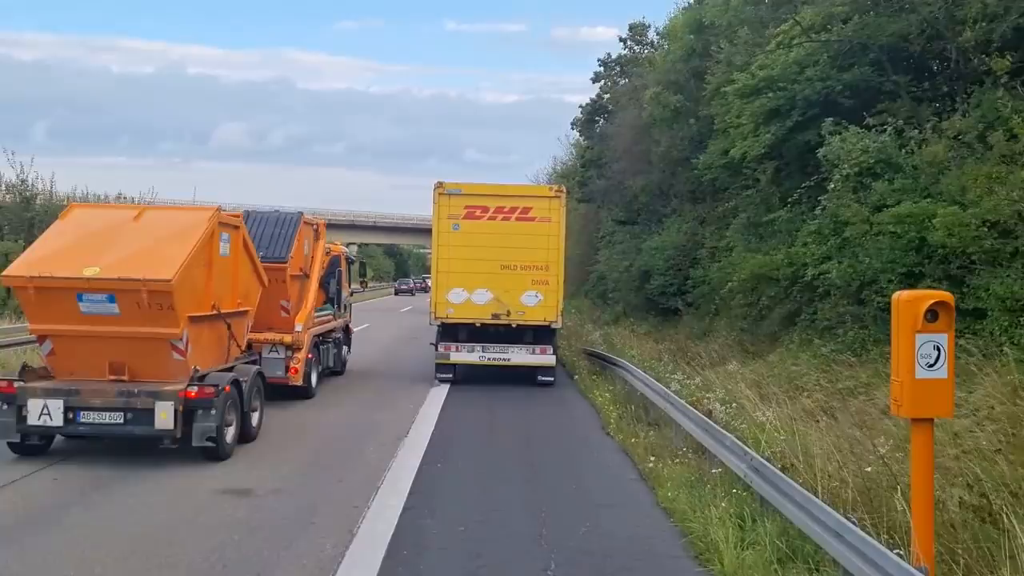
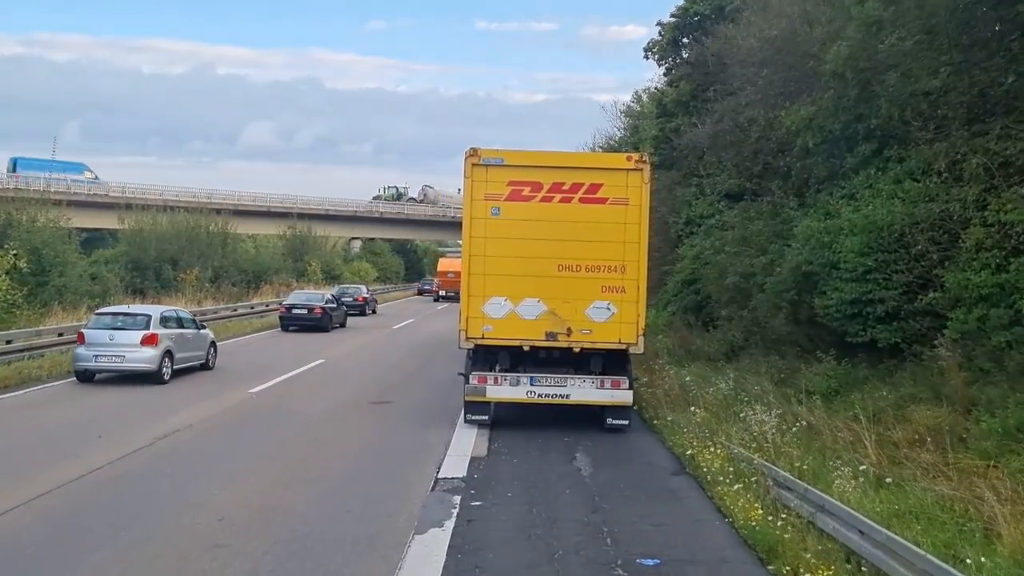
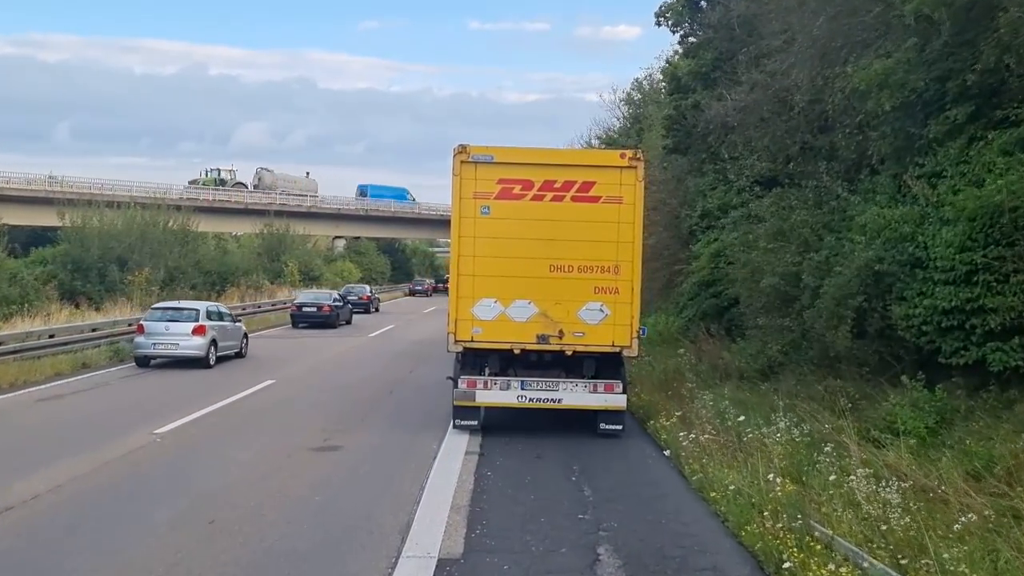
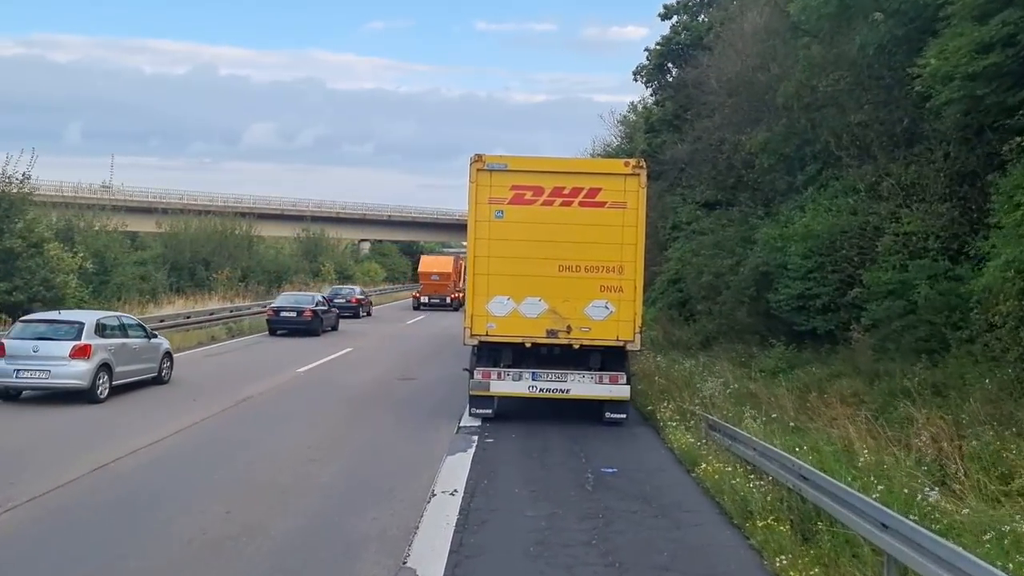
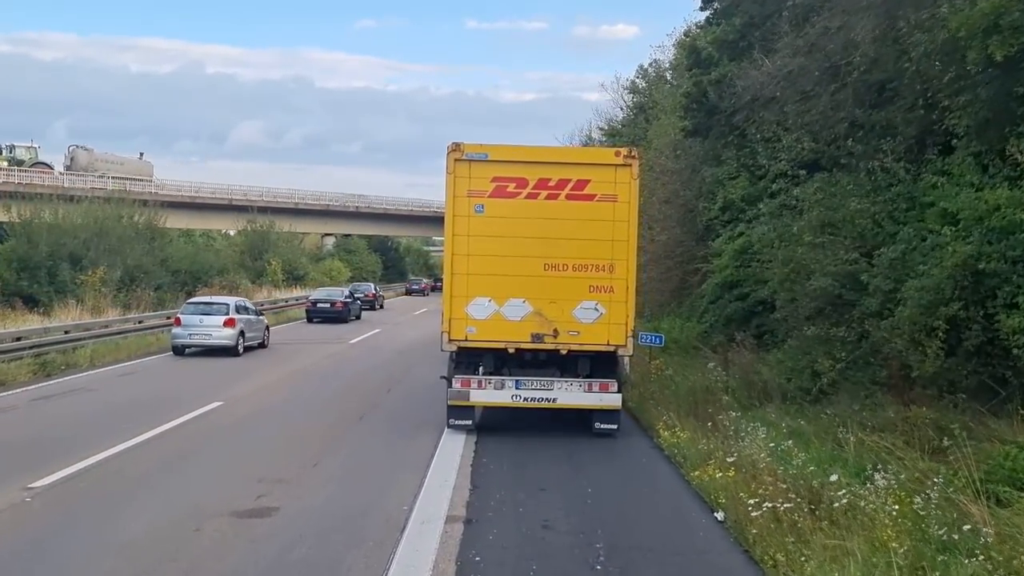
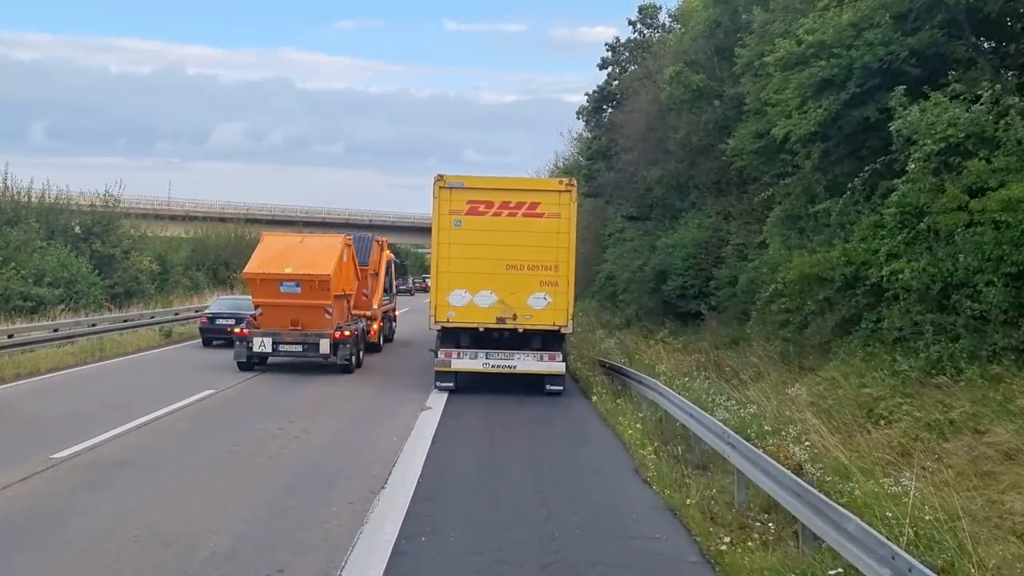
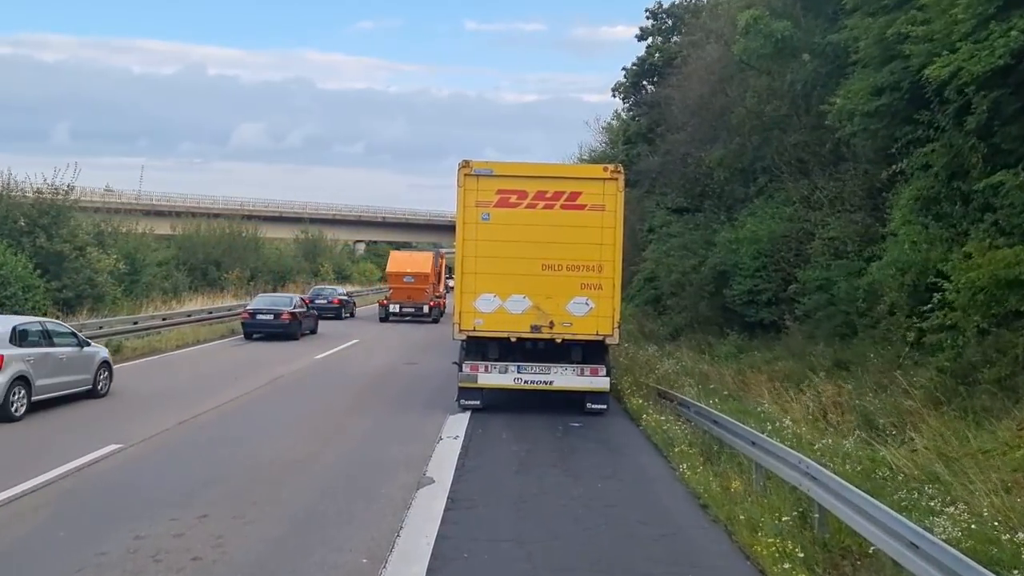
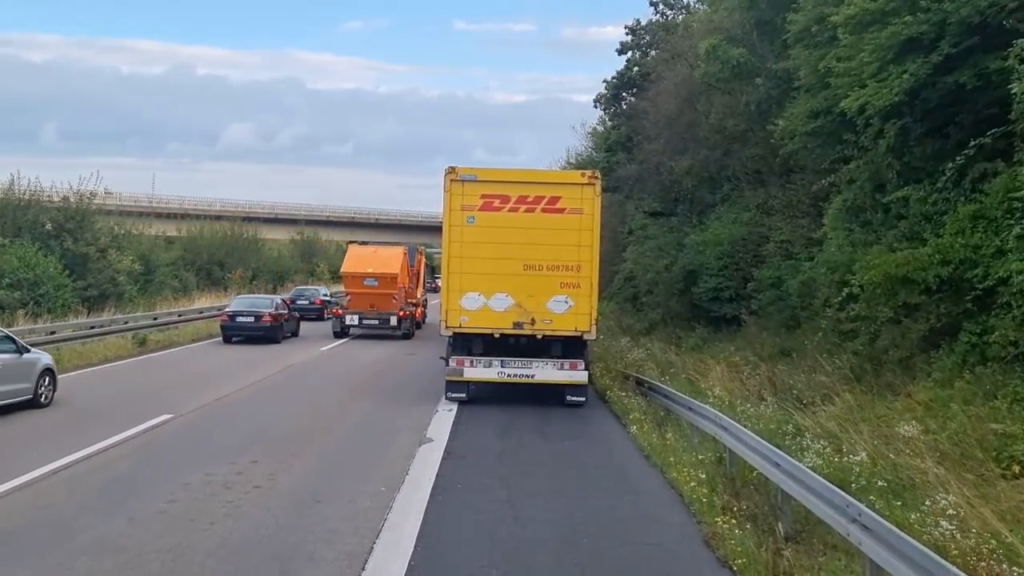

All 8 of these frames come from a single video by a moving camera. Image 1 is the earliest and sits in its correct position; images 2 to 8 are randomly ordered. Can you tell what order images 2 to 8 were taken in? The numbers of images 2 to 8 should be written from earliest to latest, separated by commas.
6, 8, 7, 4, 2, 3, 5
